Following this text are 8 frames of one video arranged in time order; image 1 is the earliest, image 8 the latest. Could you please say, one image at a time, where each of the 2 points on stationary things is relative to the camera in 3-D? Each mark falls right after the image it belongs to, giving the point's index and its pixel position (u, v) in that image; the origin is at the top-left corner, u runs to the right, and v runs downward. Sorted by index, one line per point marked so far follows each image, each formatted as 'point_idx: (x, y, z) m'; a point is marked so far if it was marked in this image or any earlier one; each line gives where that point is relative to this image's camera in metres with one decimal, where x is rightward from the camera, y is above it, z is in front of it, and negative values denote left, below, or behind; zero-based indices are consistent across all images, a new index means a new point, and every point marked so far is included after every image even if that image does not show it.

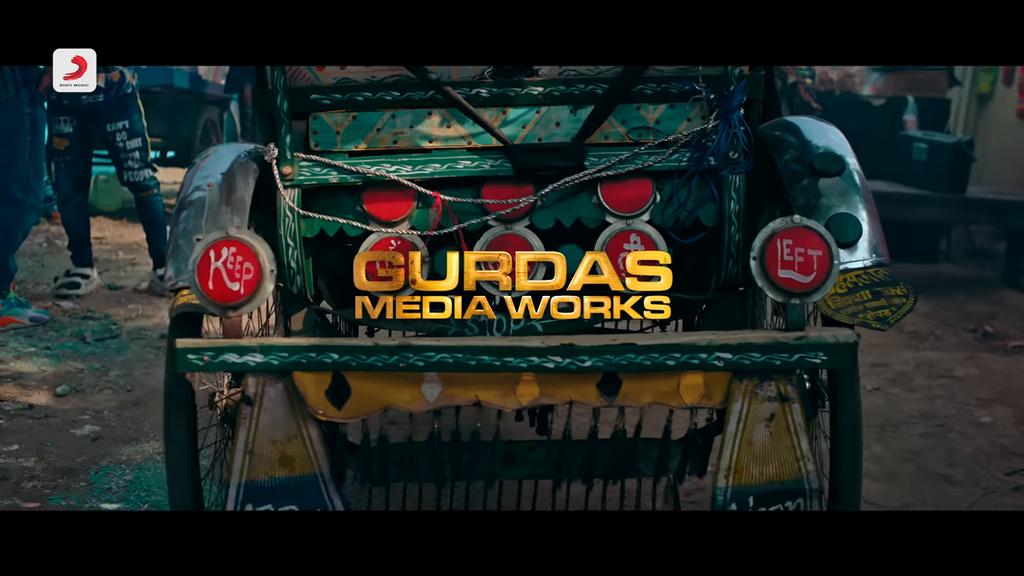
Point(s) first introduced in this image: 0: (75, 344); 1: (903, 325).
0: (-1.5, -0.2, +4.0) m
1: (+1.7, -0.2, +5.2) m
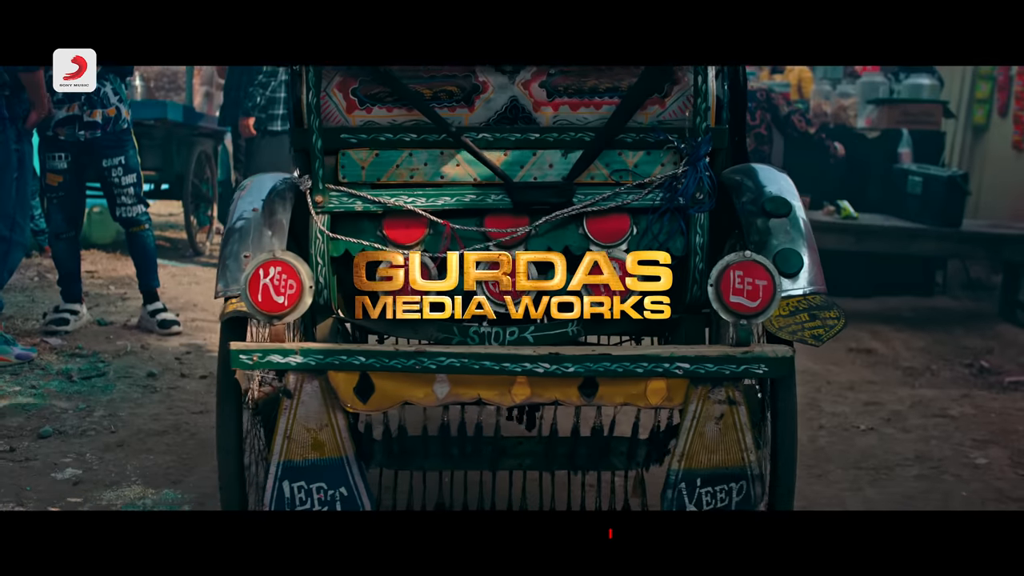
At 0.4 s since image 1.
0: (-1.5, -0.3, +4.0) m
1: (+1.7, -0.3, +5.2) m
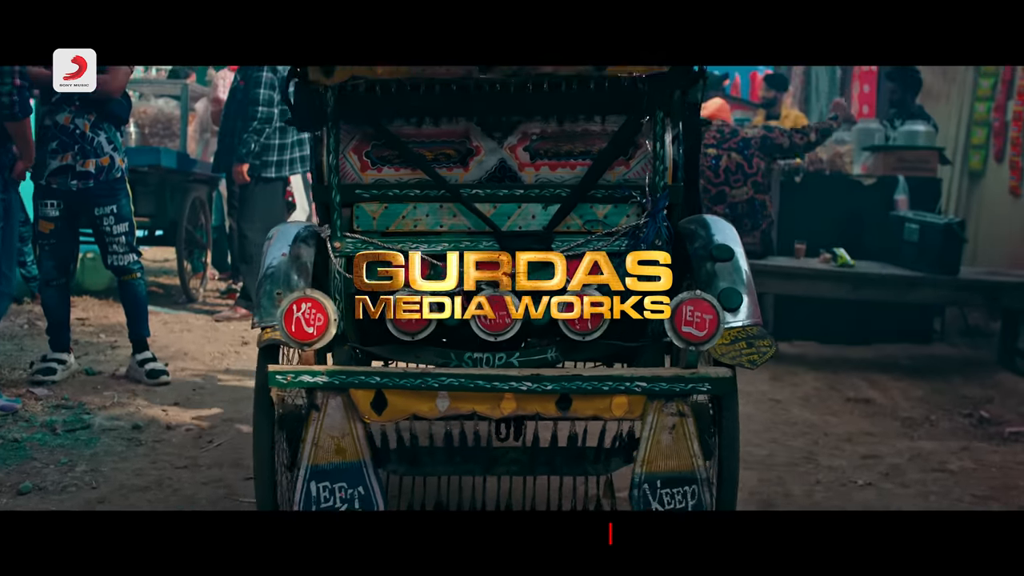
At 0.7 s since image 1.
0: (-1.6, -0.5, +3.9) m
1: (+1.7, -0.5, +5.1) m
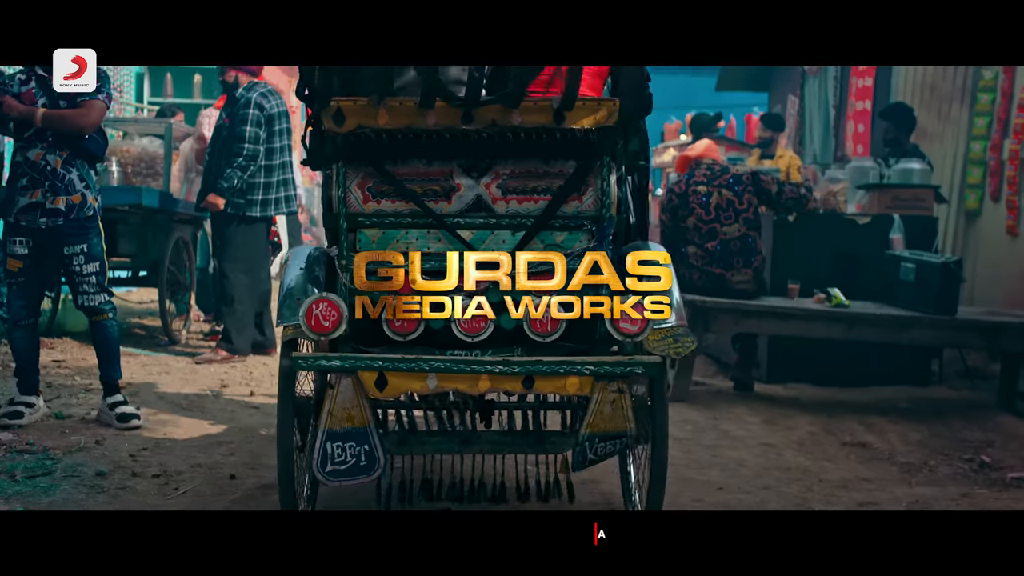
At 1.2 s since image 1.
0: (-1.6, -0.6, +3.7) m
1: (+1.6, -0.7, +4.9) m
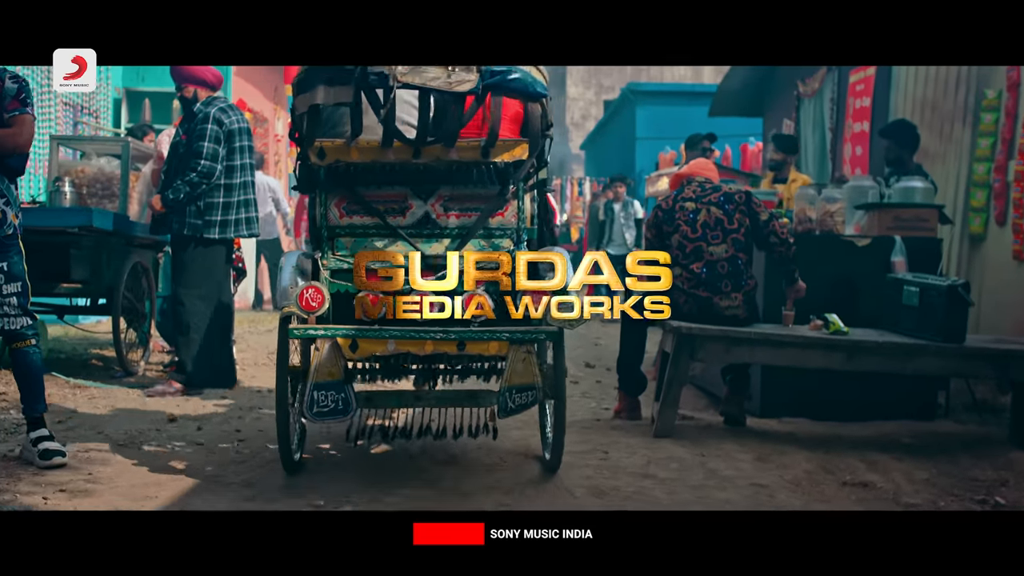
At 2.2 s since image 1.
0: (-1.7, -0.7, +3.3) m
1: (+1.5, -0.8, +4.5) m
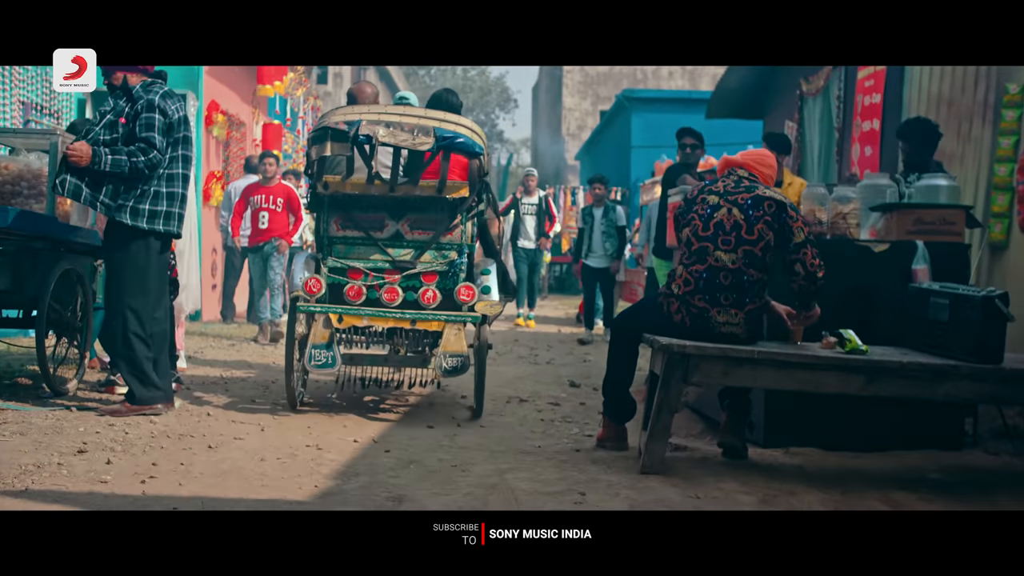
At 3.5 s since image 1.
0: (-1.9, -0.7, +2.5) m
1: (+1.3, -0.8, +3.7) m
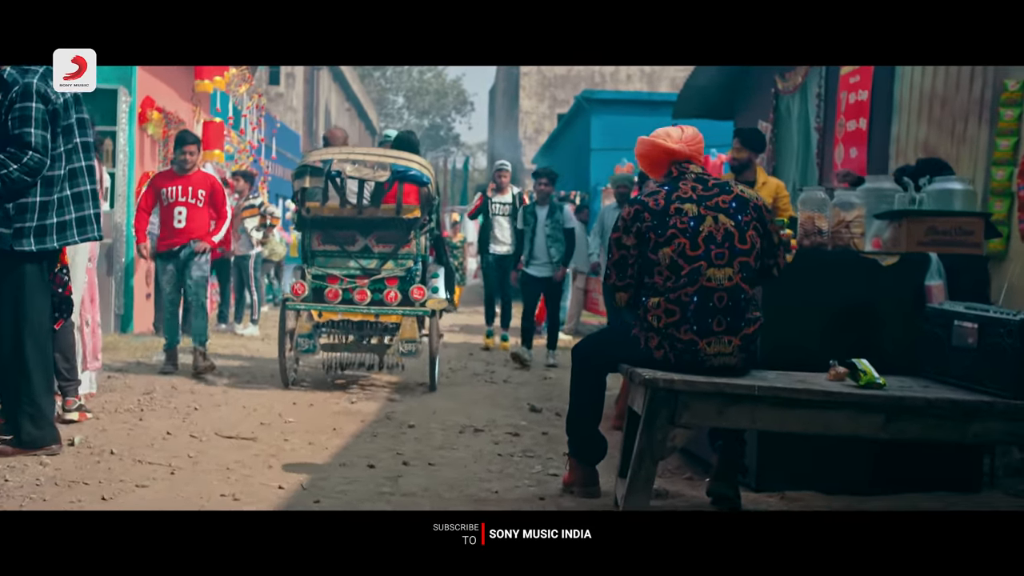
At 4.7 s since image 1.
0: (-2.0, -0.8, +1.7) m
1: (+1.2, -0.9, +3.0) m
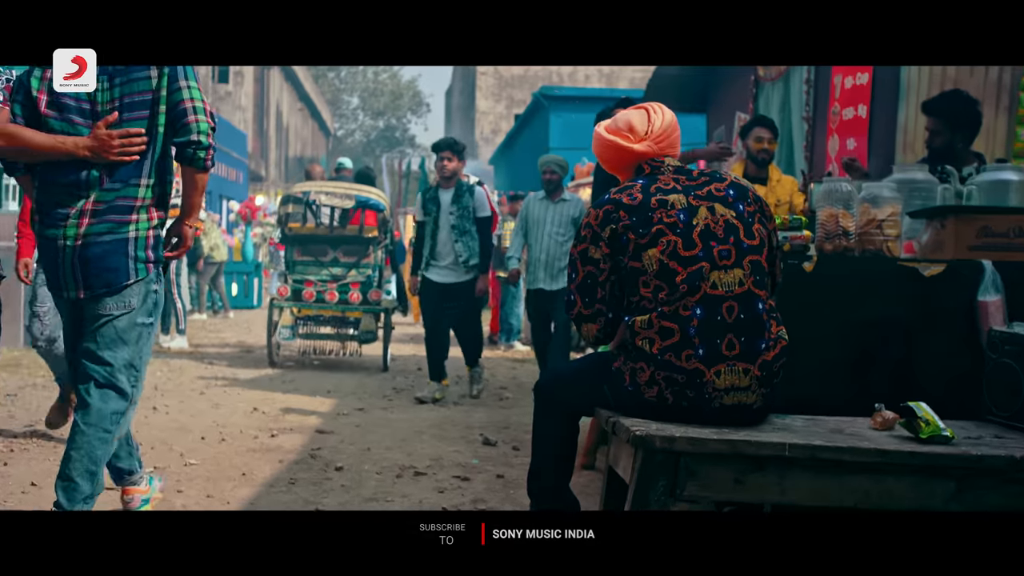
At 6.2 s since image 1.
0: (-2.0, -0.8, +0.6) m
1: (+1.1, -0.9, +2.1) m
